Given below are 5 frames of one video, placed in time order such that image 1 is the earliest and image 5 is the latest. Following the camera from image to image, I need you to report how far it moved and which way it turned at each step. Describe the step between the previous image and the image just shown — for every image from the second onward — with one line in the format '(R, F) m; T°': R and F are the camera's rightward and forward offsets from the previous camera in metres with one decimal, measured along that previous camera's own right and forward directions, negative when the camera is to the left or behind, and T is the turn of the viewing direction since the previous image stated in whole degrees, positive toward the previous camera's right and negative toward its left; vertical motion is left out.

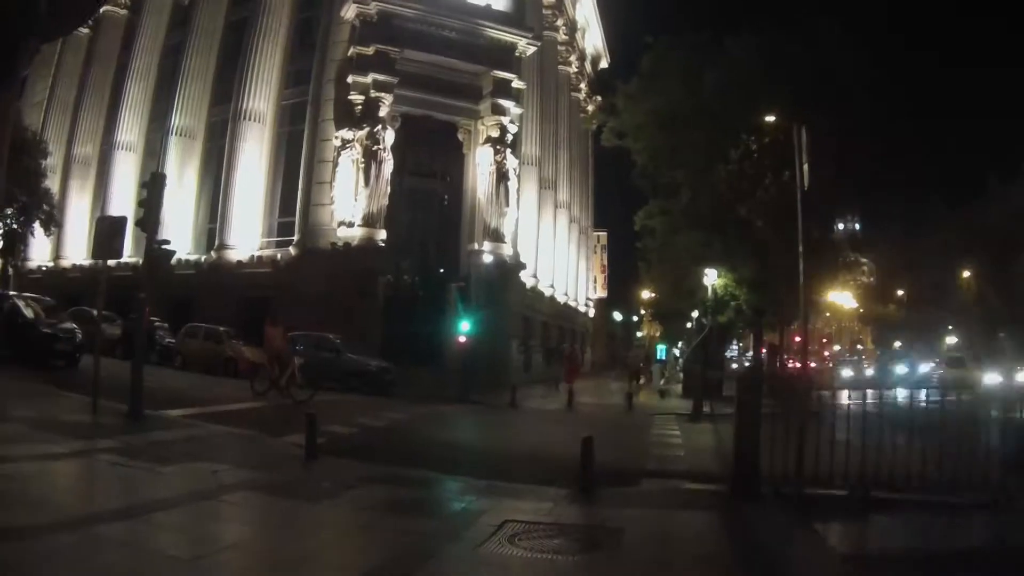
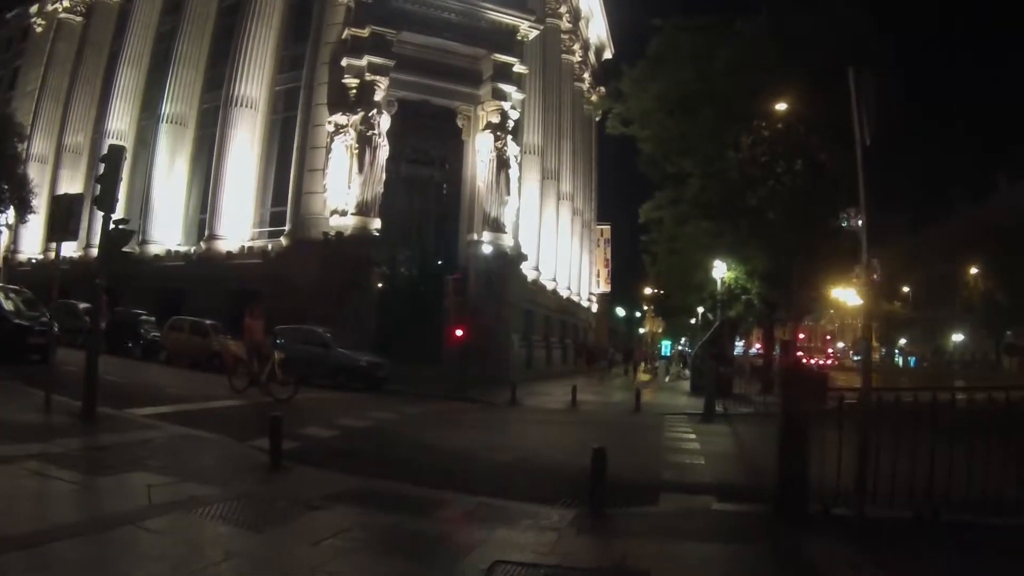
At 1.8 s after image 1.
(0.0, +1.2) m; 0°
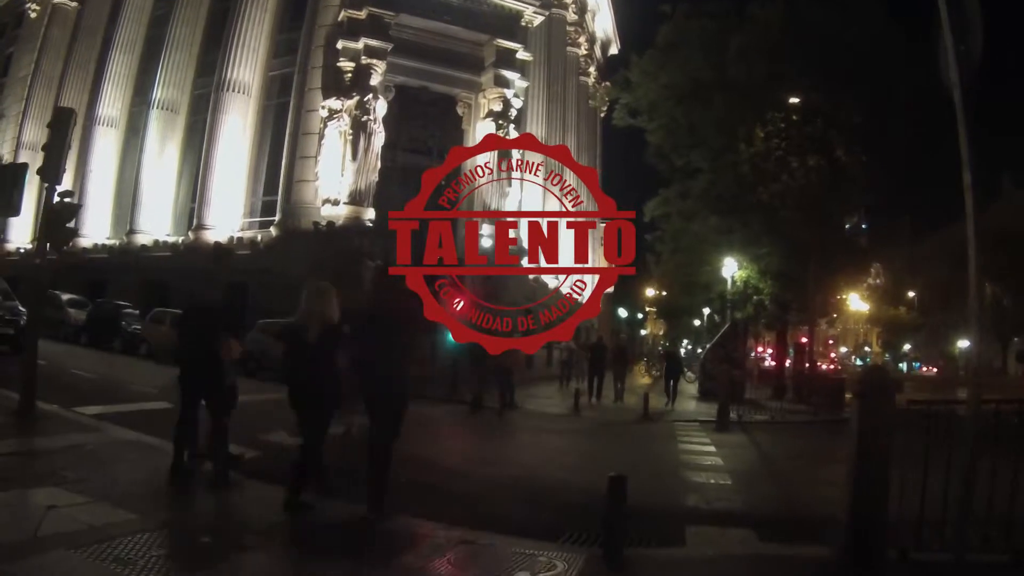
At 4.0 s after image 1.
(0.0, +1.3) m; 0°
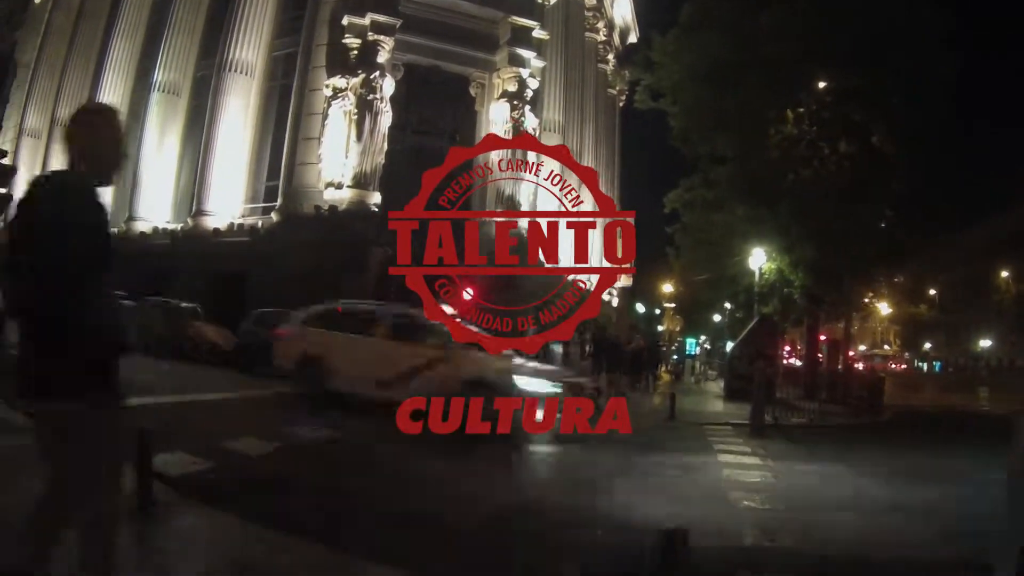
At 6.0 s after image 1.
(0.0, +1.5) m; -1°
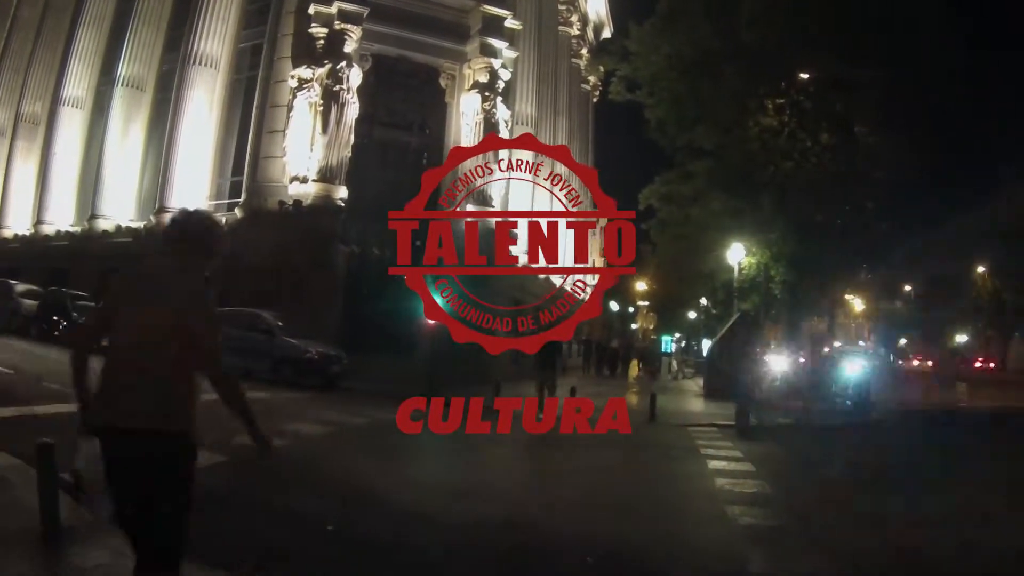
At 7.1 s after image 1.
(+0.1, +0.7) m; +2°
